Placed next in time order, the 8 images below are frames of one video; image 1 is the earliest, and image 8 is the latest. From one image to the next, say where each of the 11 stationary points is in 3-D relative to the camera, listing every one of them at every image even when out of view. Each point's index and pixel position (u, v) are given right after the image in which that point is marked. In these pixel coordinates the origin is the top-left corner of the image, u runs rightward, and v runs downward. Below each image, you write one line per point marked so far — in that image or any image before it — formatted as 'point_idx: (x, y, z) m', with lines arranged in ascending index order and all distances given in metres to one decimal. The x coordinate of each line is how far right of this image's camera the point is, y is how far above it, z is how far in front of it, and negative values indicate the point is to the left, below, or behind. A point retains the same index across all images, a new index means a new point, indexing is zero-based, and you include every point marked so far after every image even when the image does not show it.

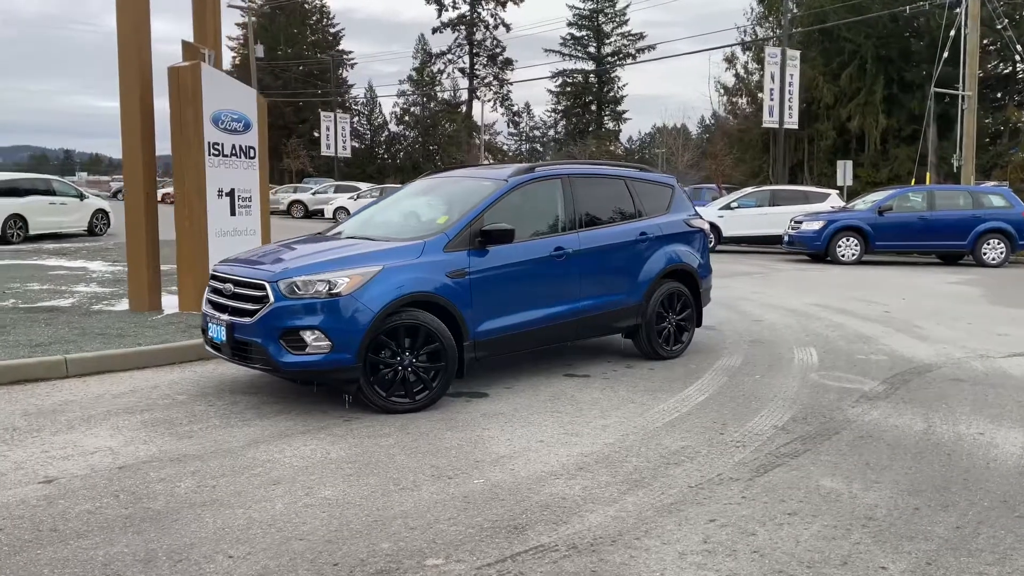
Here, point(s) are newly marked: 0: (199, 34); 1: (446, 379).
0: (-3.8, +3.0, +10.2) m
1: (-0.5, -0.6, +6.0) m
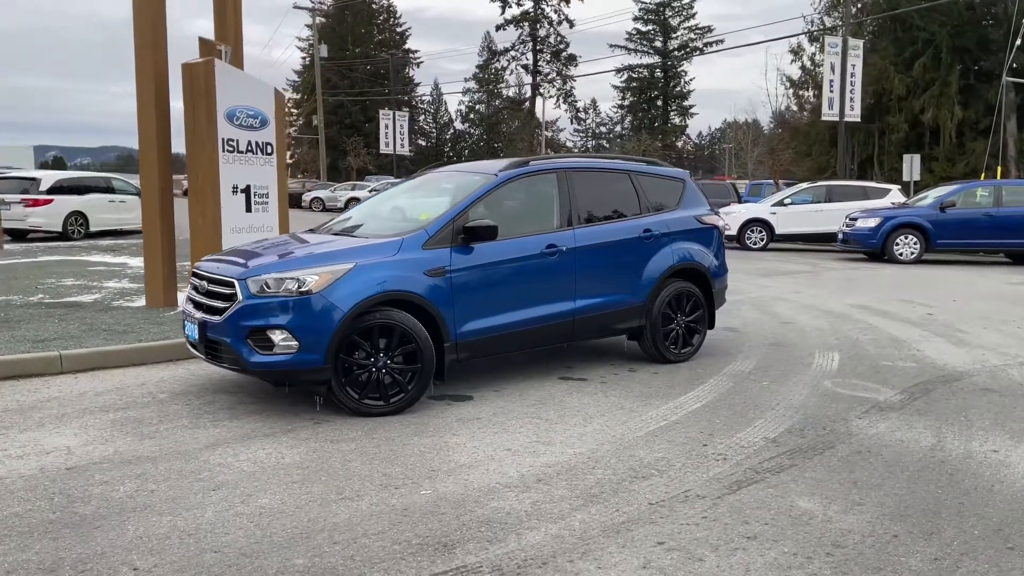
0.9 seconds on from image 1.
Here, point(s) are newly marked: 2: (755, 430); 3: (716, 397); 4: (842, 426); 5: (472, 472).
0: (-3.5, +3.1, +10.2) m
1: (-0.6, -0.6, +5.7) m
2: (+1.5, -0.9, +5.3) m
3: (+1.5, -0.8, +6.2) m
4: (+2.1, -0.9, +5.5) m
5: (-0.2, -1.0, +4.5) m
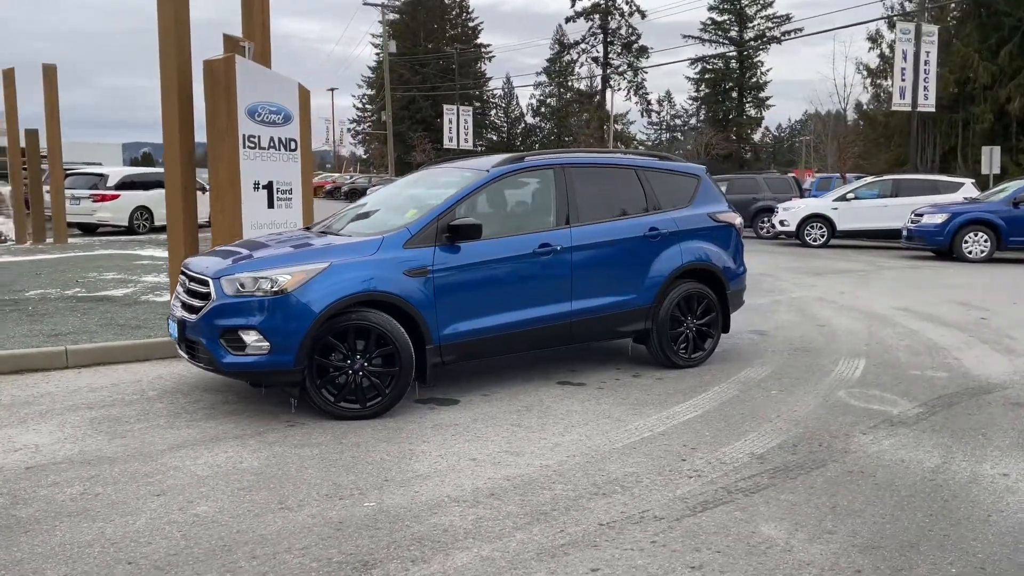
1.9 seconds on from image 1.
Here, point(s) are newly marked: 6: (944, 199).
0: (-3.2, +3.1, +10.3) m
1: (-0.7, -0.6, +5.6) m
2: (+1.4, -0.9, +5.0) m
3: (+1.4, -0.8, +5.9) m
4: (+2.0, -0.9, +5.1) m
5: (-0.4, -1.0, +4.4) m
6: (+9.8, +2.0, +19.3) m
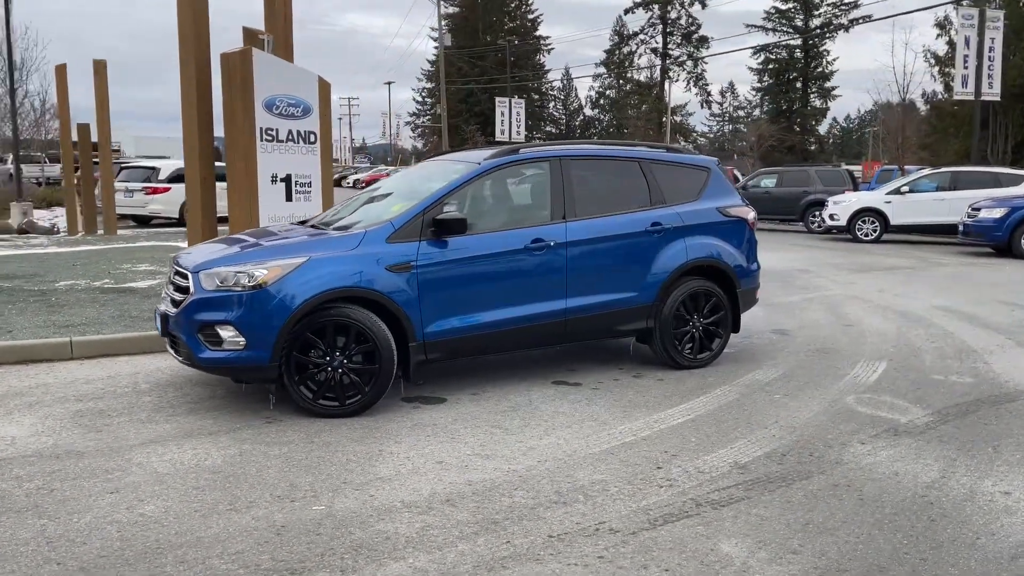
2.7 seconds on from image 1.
0: (-2.9, +3.2, +10.3) m
1: (-0.8, -0.6, +5.4) m
2: (+1.2, -0.9, +4.7) m
3: (+1.3, -0.8, +5.6) m
4: (+1.8, -0.9, +4.7) m
5: (-0.6, -1.0, +4.2) m
6: (+10.6, +2.1, +18.4) m
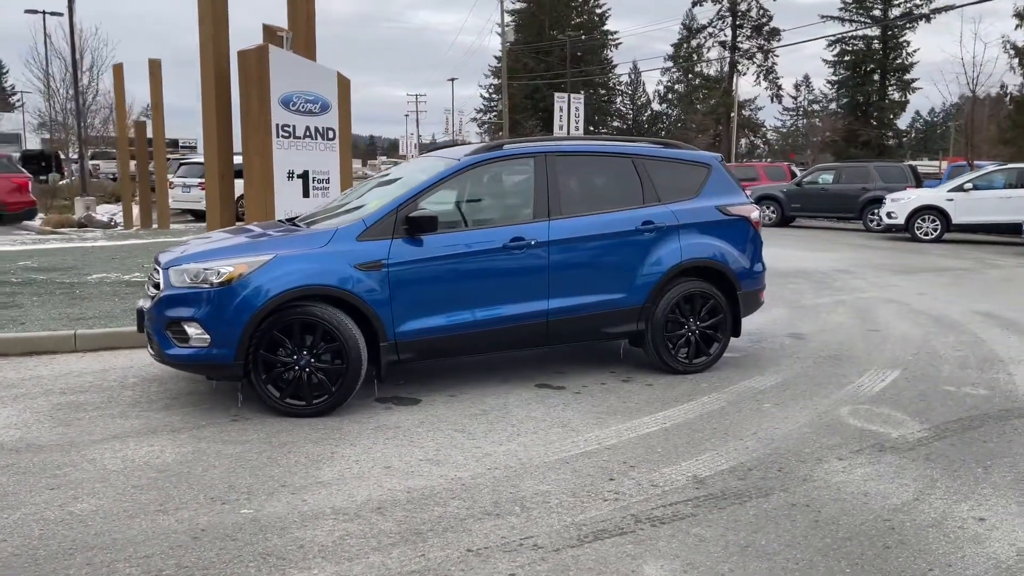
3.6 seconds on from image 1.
0: (-2.7, +3.3, +10.3) m
1: (-1.0, -0.6, +5.4) m
2: (+0.9, -0.9, +4.5) m
3: (+1.1, -0.8, +5.3) m
4: (+1.5, -0.9, +4.5) m
5: (-0.9, -1.0, +4.1) m
6: (+11.5, +2.0, +17.3) m
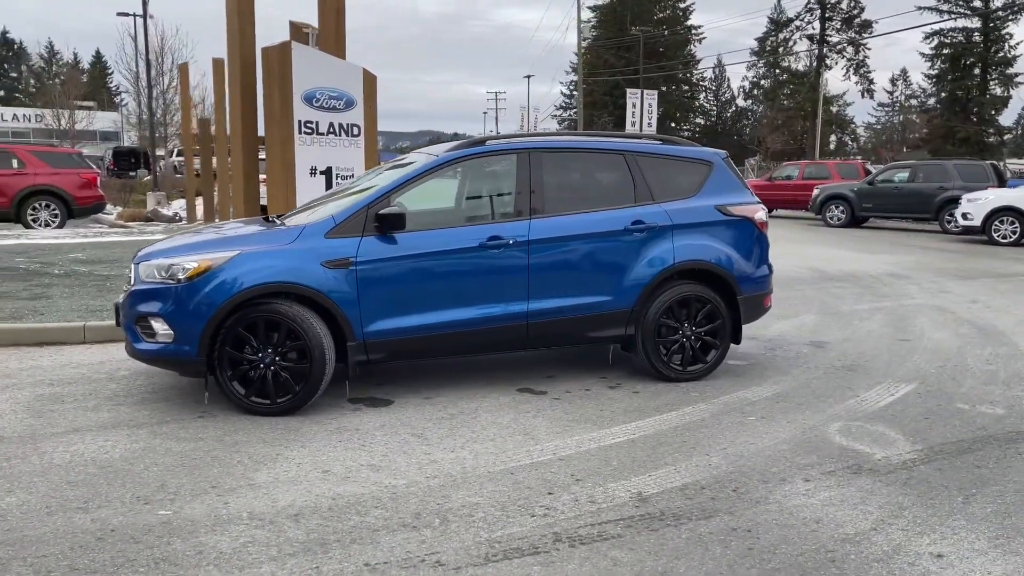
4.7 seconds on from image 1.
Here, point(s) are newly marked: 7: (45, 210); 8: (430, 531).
0: (-2.3, +3.3, +10.3) m
1: (-1.2, -0.6, +5.3) m
2: (+0.6, -1.0, +4.2) m
3: (+0.9, -0.8, +5.0) m
4: (+1.2, -1.0, +4.1) m
5: (-1.3, -1.0, +4.0) m
6: (+12.4, +1.8, +15.9) m
7: (-9.6, +1.6, +17.5) m
8: (-0.3, -1.0, +3.6) m
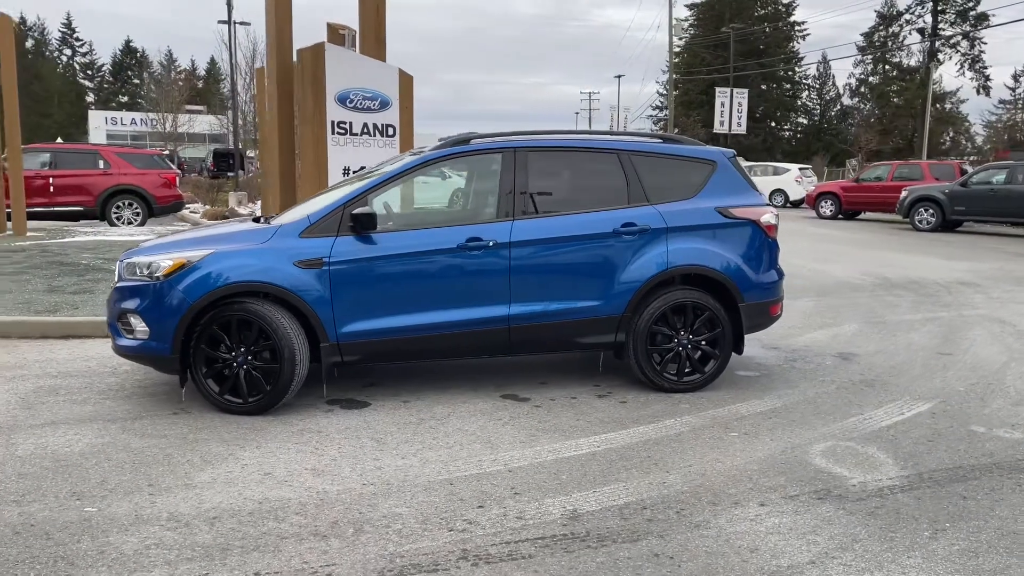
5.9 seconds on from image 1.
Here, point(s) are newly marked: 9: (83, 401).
0: (-1.9, +3.3, +10.4) m
1: (-1.4, -0.6, +5.3) m
2: (+0.3, -1.0, +4.0) m
3: (+0.7, -0.9, +4.8) m
4: (+0.9, -1.0, +3.8) m
5: (-1.6, -1.0, +4.0) m
6: (+13.4, +1.6, +14.3) m
7: (-8.3, +1.7, +18.4) m
8: (-0.7, -1.1, +3.5) m
9: (-2.8, -0.7, +5.6) m
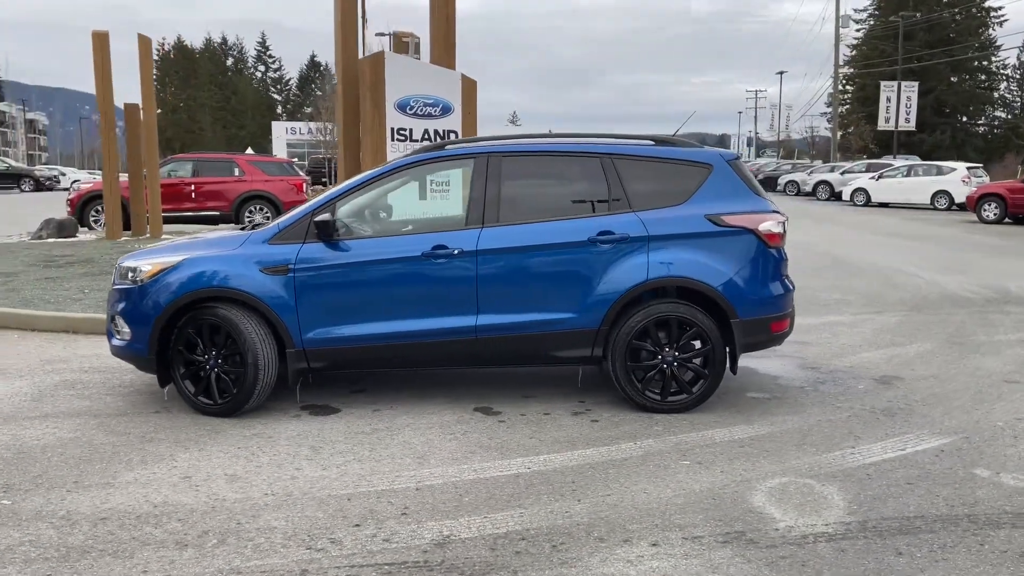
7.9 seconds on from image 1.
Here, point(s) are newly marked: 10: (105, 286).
0: (-1.0, +3.3, +10.5) m
1: (-1.6, -0.6, +5.4) m
2: (-0.2, -1.0, +3.8) m
3: (+0.3, -0.9, +4.5) m
4: (+0.3, -1.1, +3.5) m
5: (-2.1, -1.0, +4.2) m
6: (+14.7, +1.3, +11.3) m
7: (-5.8, +1.7, +19.6) m
8: (-1.3, -1.1, +3.5) m
9: (-3.0, -0.8, +6.0) m
10: (-5.0, 0.0, +10.4) m
